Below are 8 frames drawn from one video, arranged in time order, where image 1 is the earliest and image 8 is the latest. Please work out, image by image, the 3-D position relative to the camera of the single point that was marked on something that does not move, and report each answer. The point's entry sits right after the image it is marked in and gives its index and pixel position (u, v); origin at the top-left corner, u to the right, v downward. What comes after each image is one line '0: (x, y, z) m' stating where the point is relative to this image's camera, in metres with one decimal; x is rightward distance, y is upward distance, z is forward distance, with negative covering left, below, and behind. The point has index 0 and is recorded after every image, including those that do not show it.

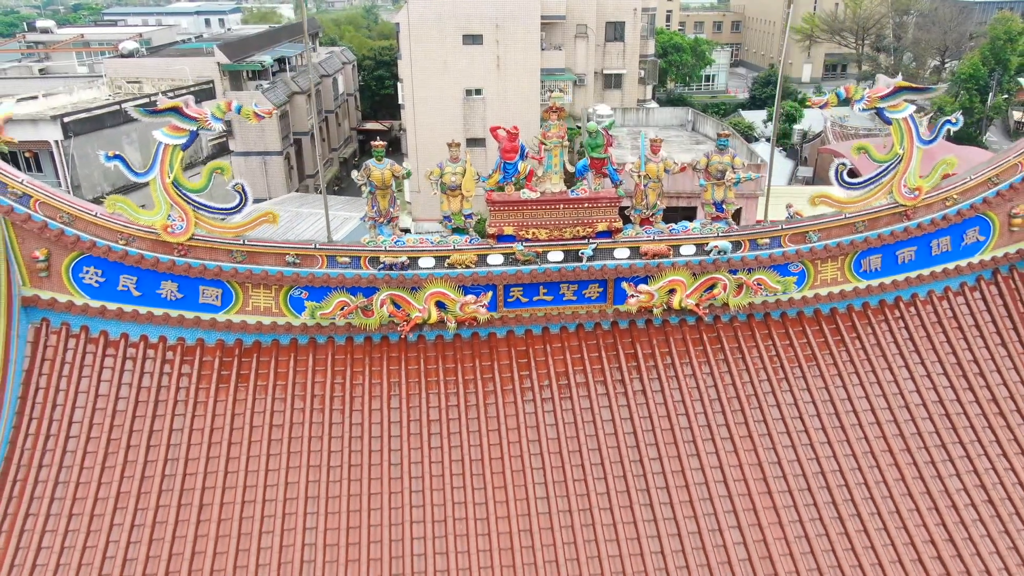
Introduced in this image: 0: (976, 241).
0: (+5.2, +0.5, +6.3) m
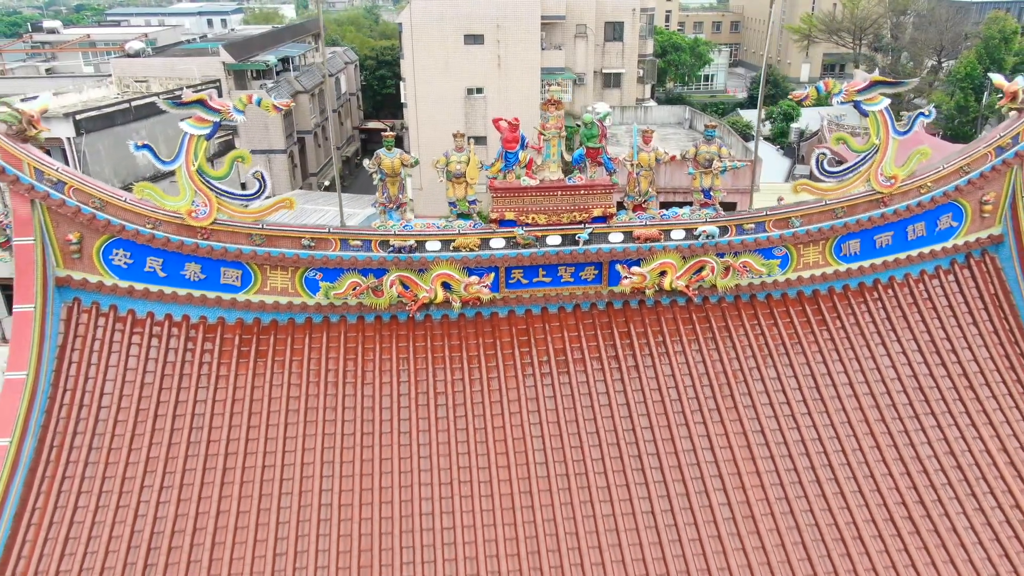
0: (+5.2, +0.7, +6.7) m
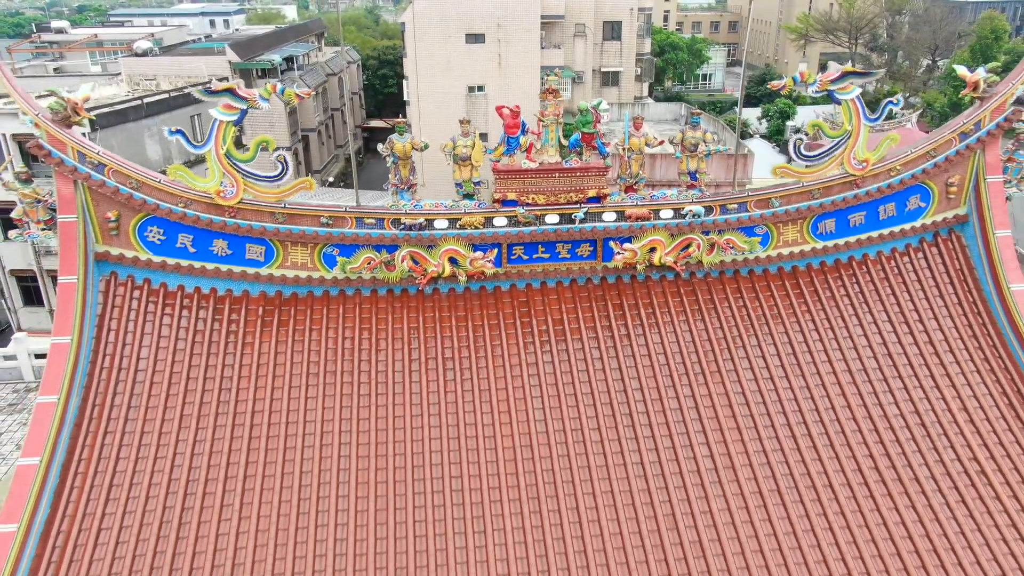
0: (+5.2, +1.1, +7.3) m
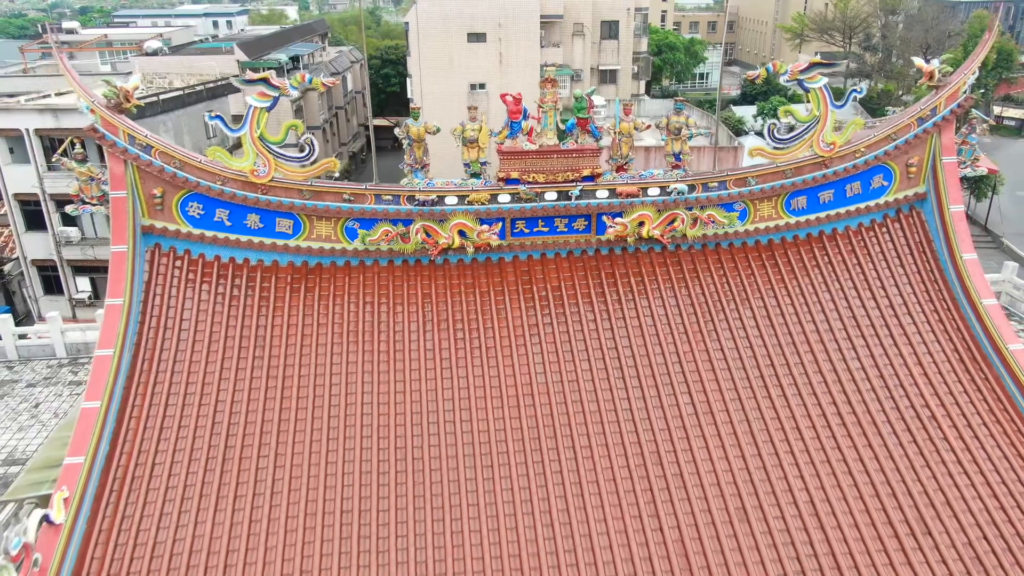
0: (+5.3, +1.5, +8.0) m
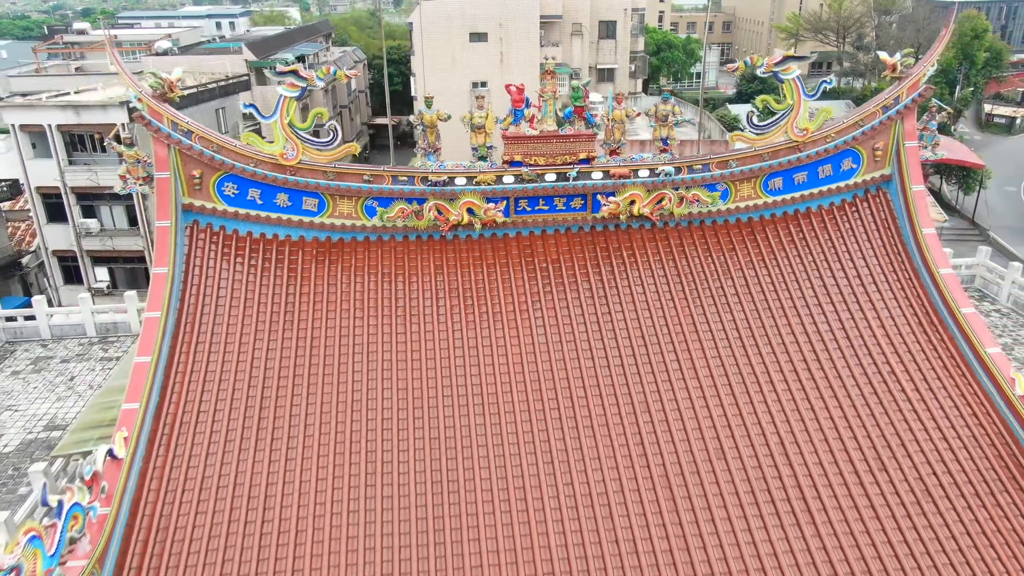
0: (+5.3, +1.9, +8.8) m
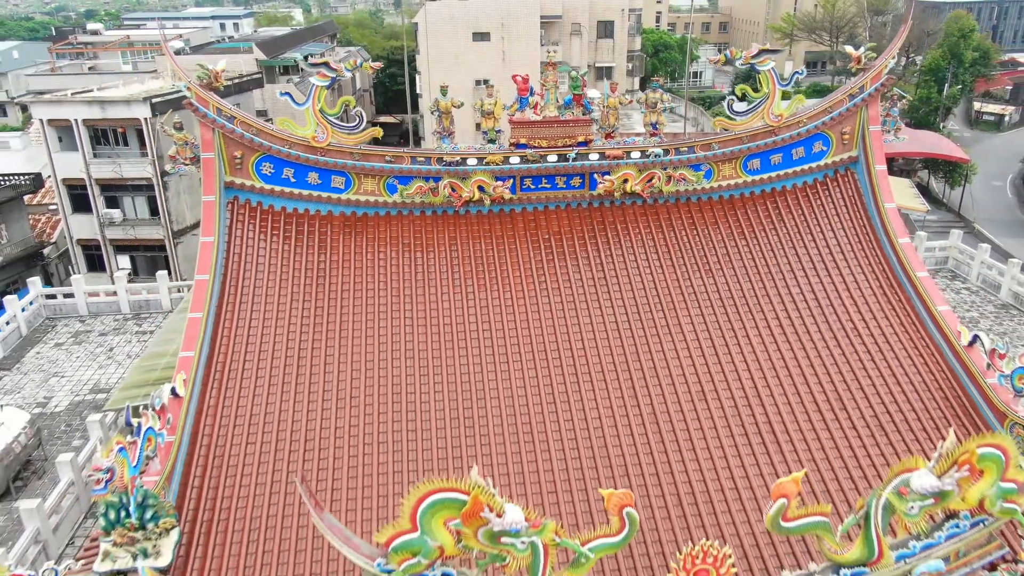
0: (+5.4, +2.4, +9.9) m
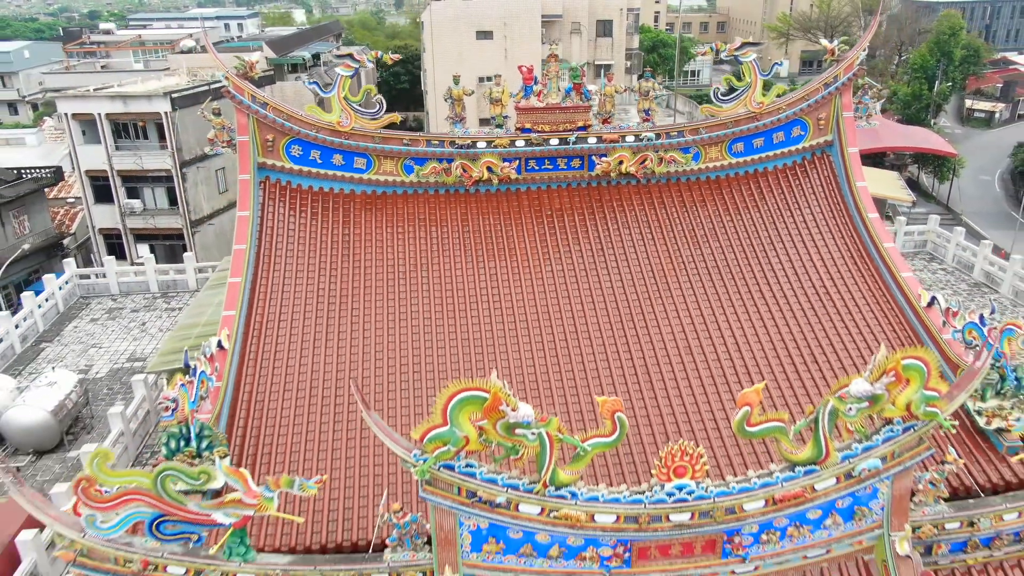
0: (+5.5, +2.9, +10.8) m
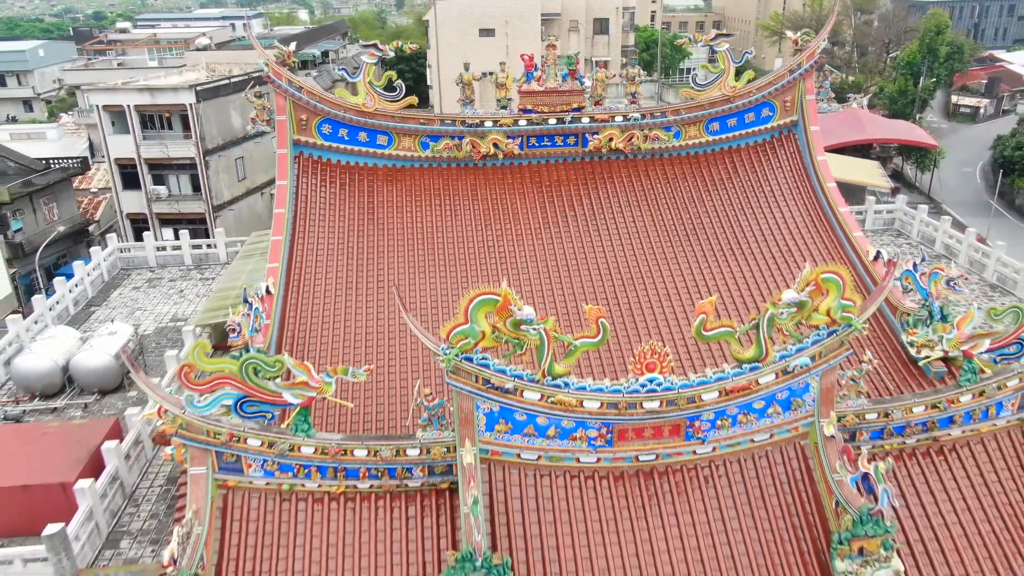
0: (+5.6, +3.8, +12.3) m
